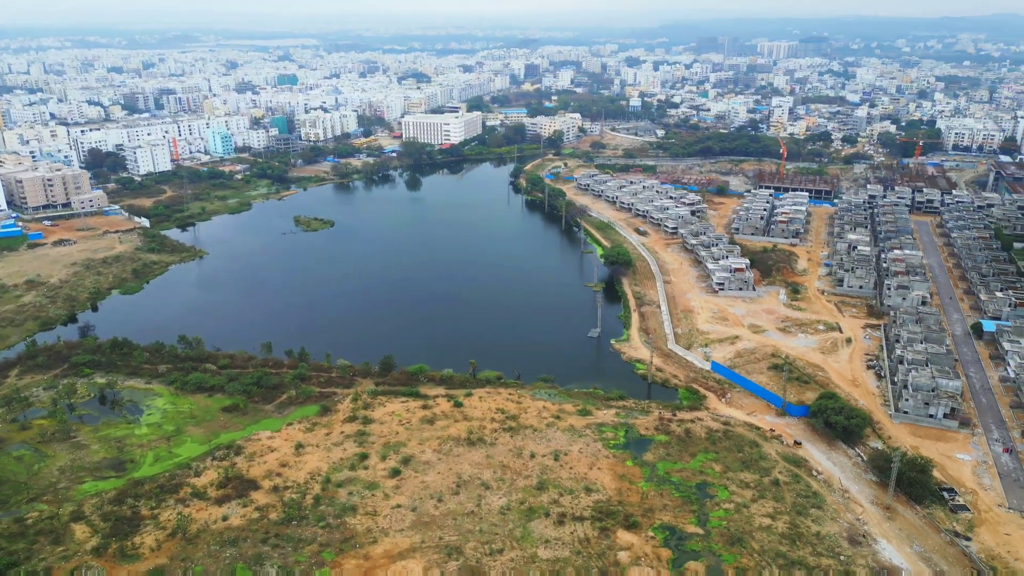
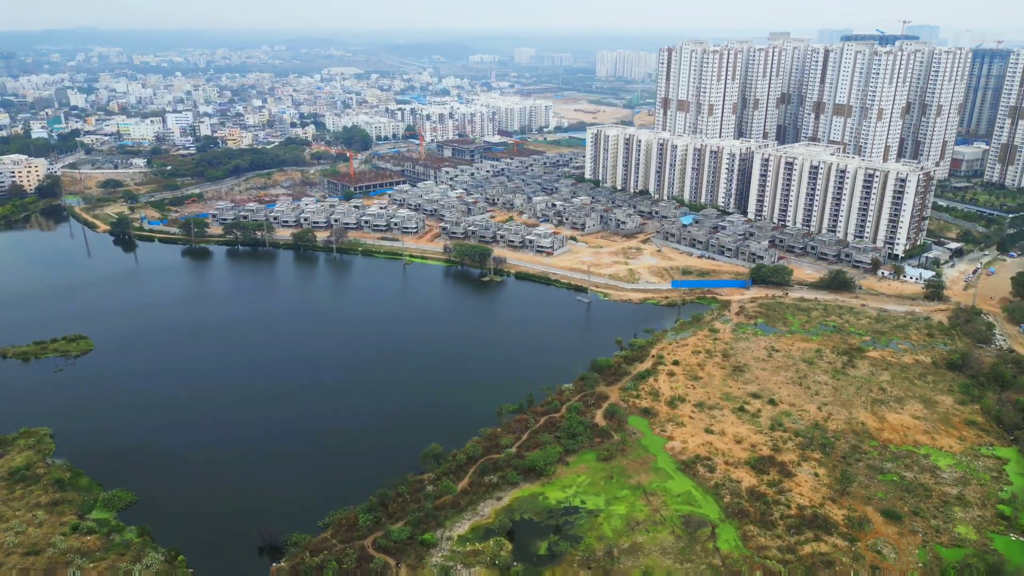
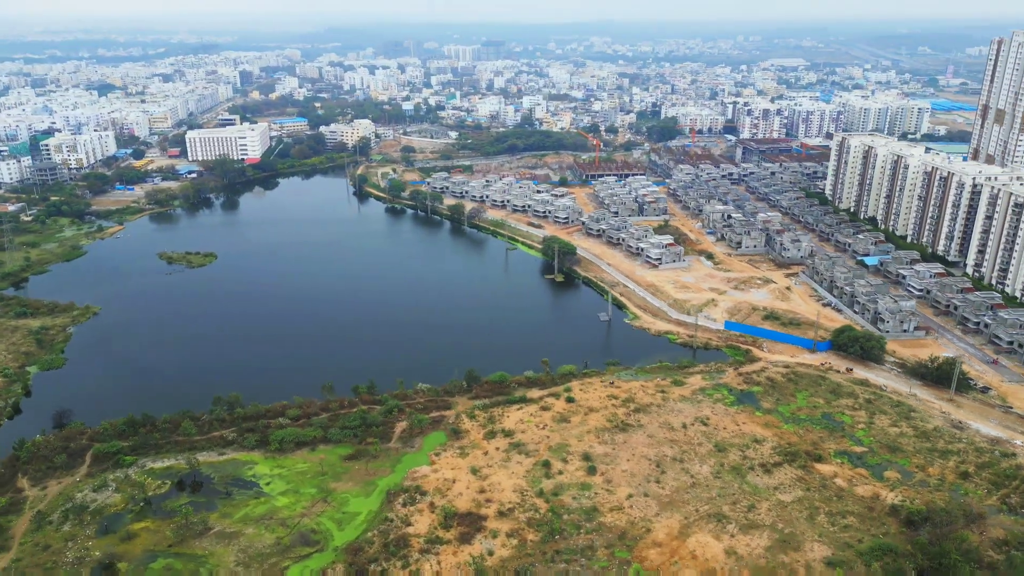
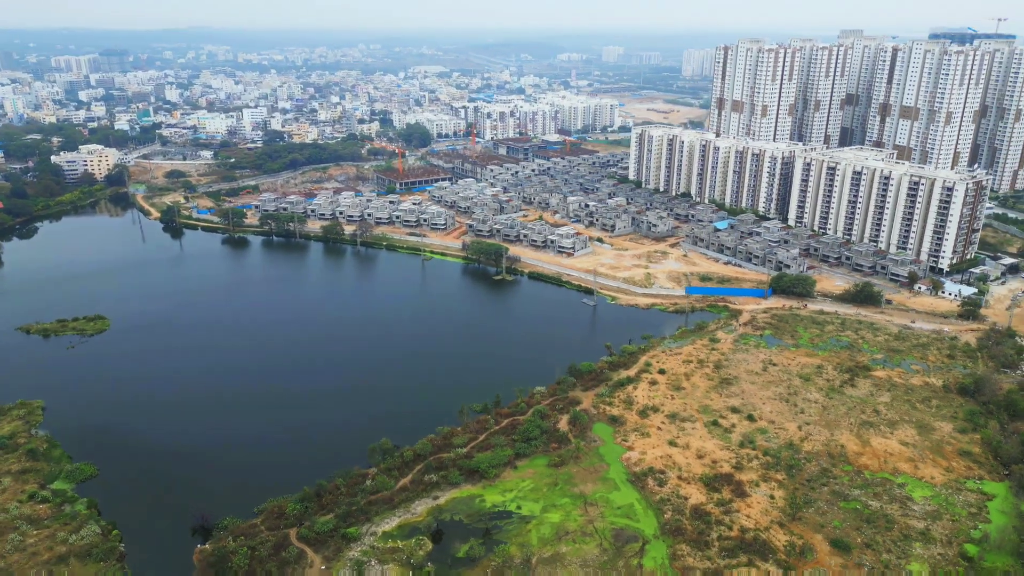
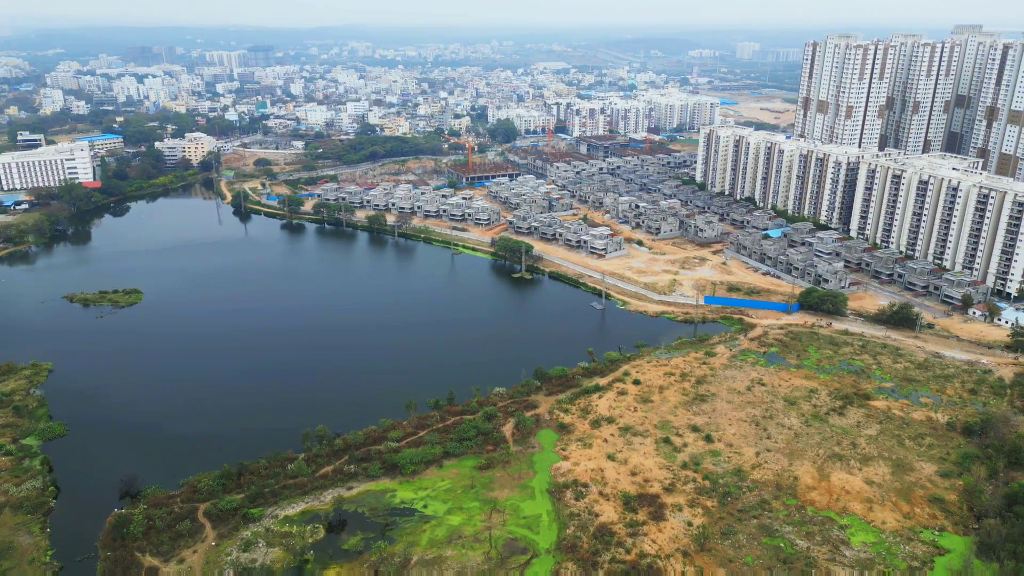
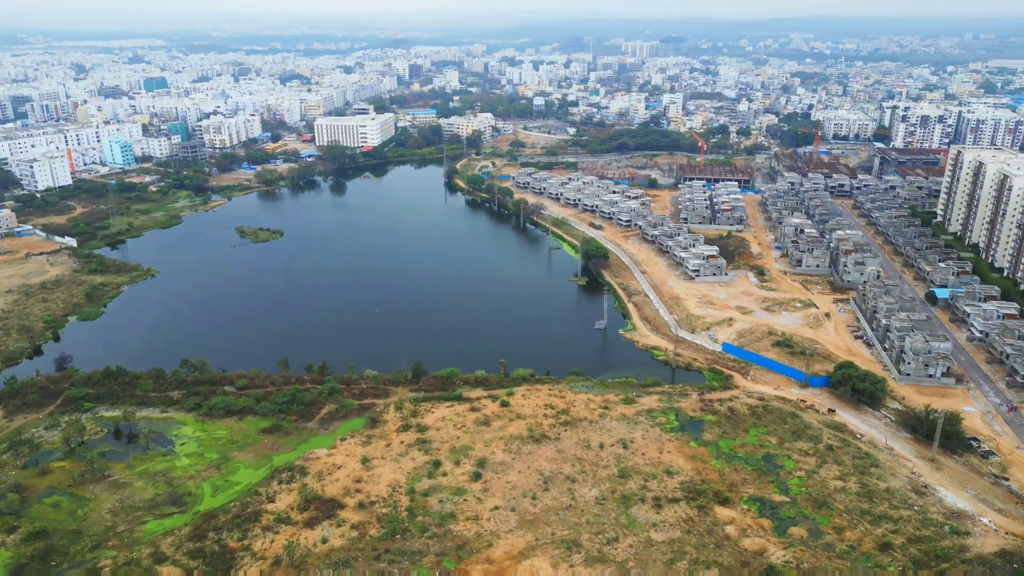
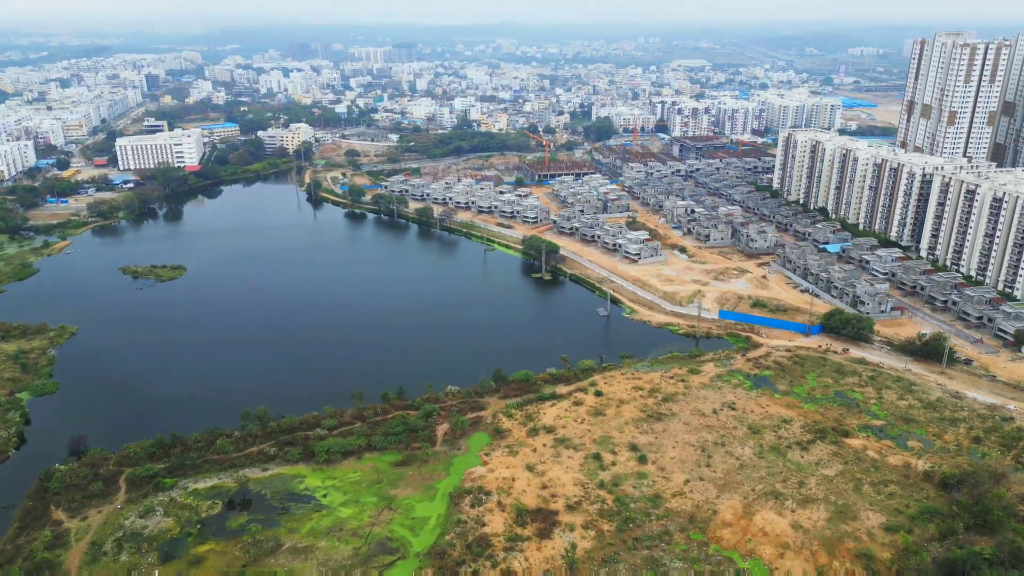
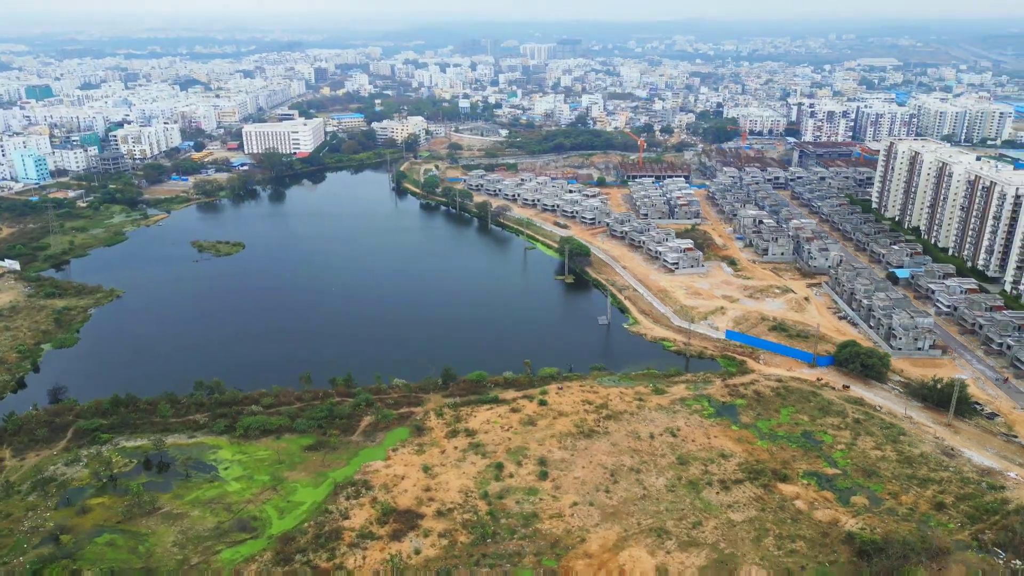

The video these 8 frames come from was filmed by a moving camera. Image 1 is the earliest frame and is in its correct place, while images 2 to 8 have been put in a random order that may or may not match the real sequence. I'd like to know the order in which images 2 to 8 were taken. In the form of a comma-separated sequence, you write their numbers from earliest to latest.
6, 8, 3, 7, 5, 4, 2
